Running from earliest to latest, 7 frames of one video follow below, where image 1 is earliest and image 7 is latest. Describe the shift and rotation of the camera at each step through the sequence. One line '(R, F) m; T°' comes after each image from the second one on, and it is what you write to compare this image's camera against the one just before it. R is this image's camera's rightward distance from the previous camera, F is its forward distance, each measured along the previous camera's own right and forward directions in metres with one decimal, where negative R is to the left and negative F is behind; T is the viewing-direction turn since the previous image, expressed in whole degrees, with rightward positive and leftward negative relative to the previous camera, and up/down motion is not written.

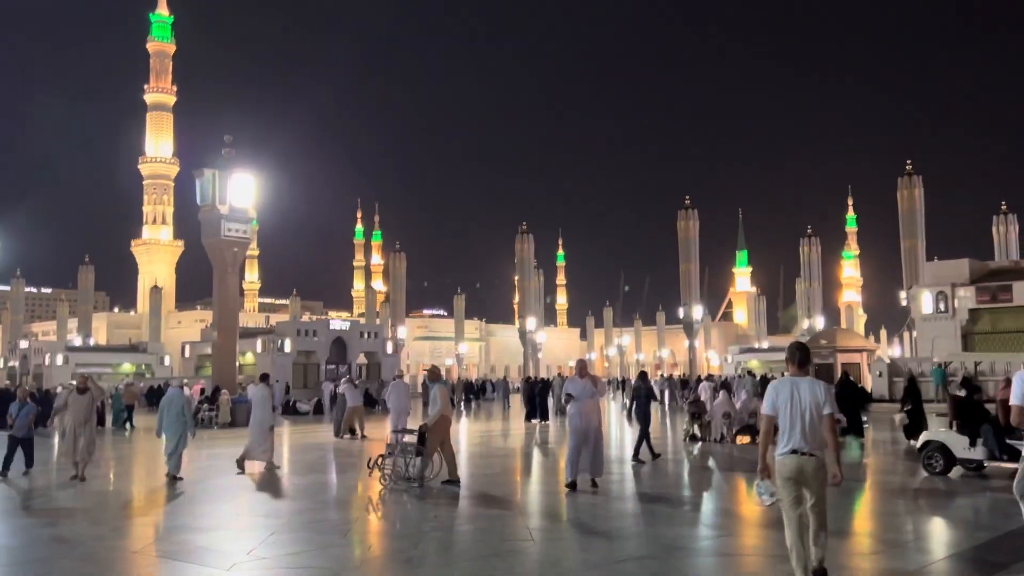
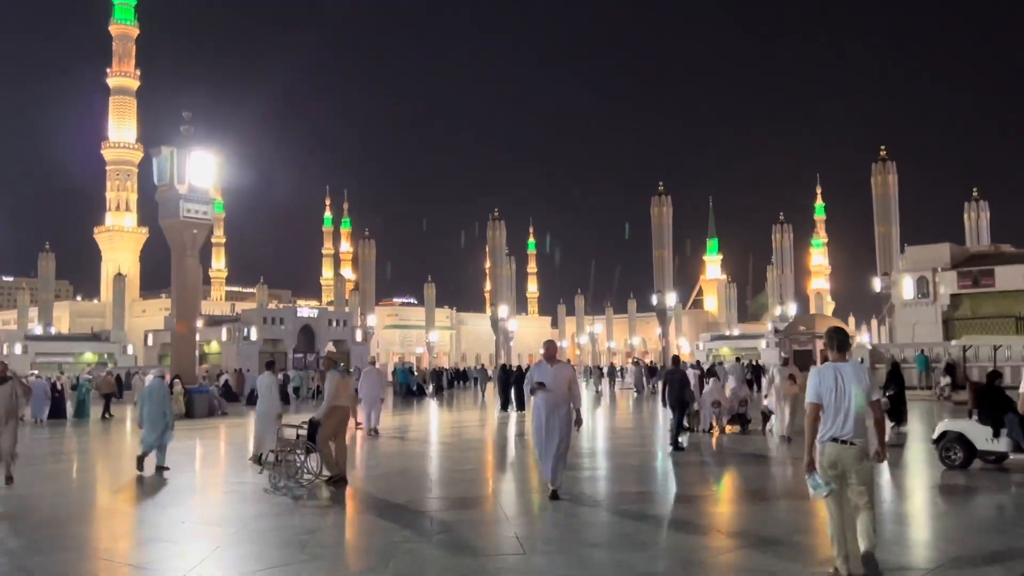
(-0.1, +0.8) m; +2°
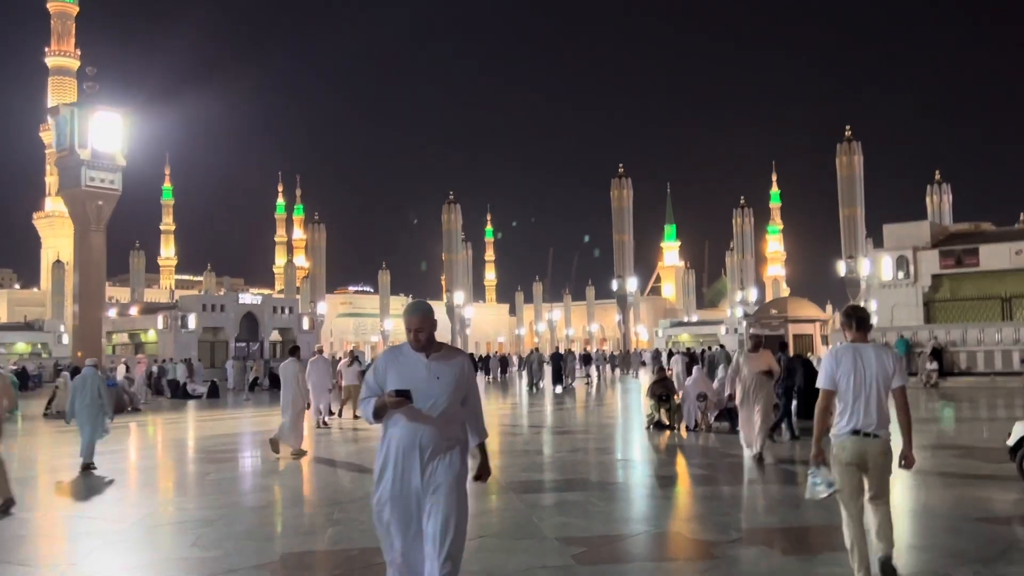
(+0.1, +2.0) m; +3°
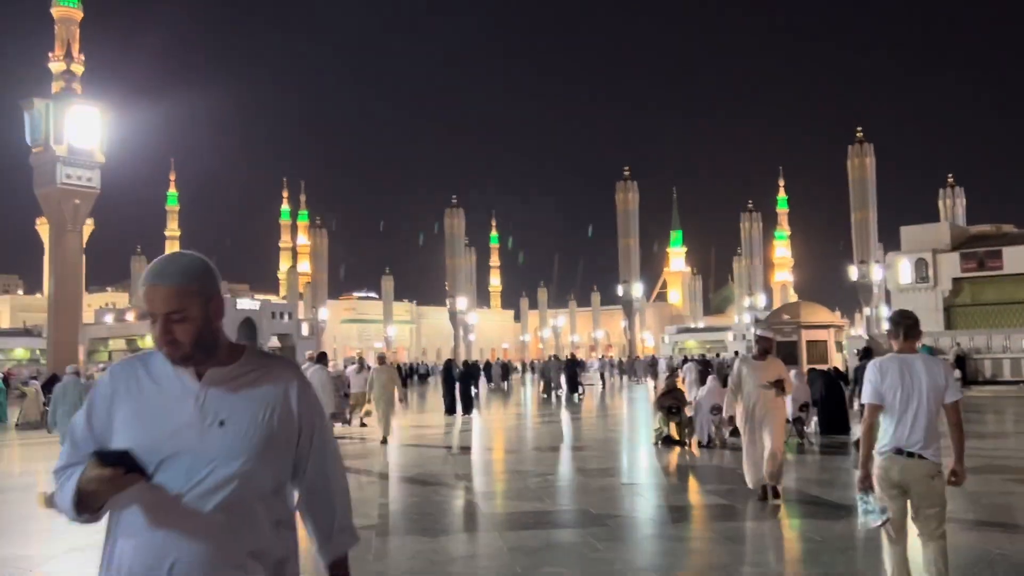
(+0.1, +1.0) m; 0°
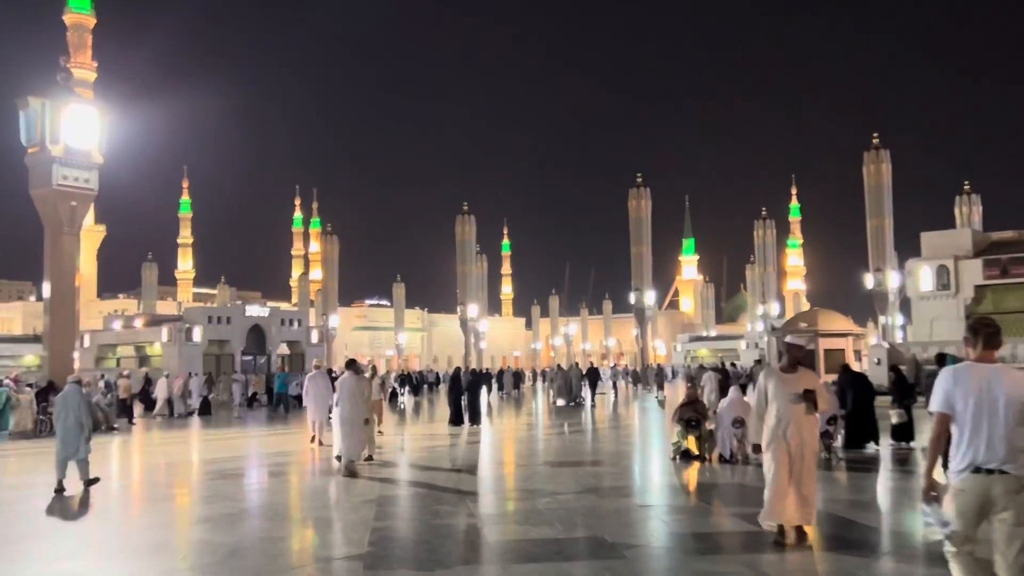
(0.0, +0.4) m; -1°
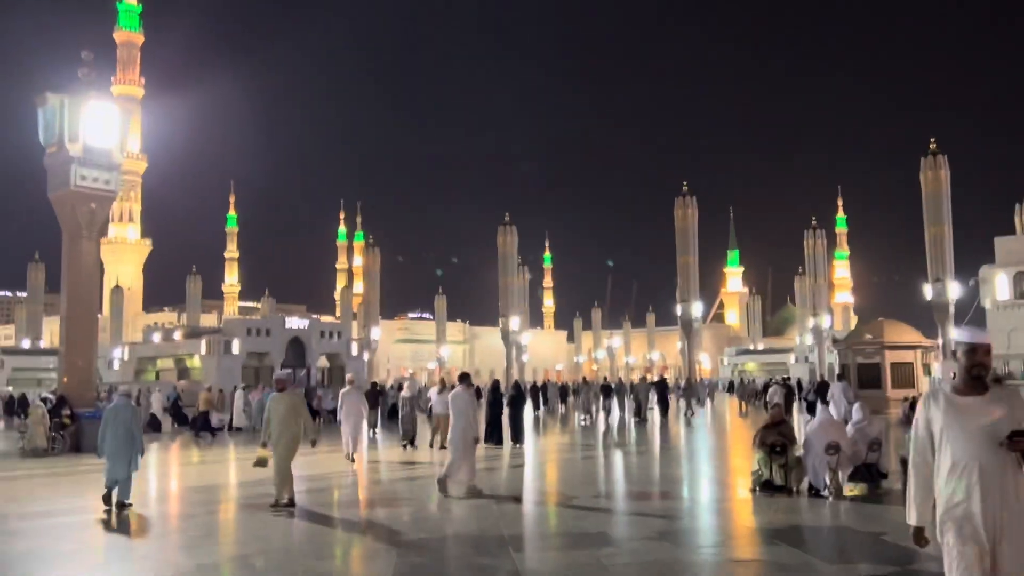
(0.0, +1.0) m; -3°
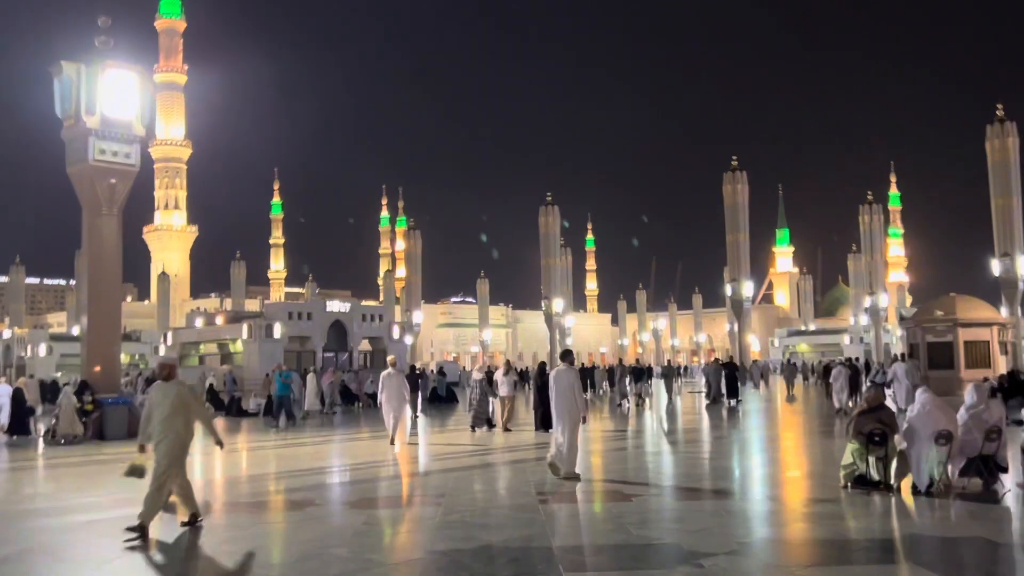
(0.0, +1.0) m; -3°
